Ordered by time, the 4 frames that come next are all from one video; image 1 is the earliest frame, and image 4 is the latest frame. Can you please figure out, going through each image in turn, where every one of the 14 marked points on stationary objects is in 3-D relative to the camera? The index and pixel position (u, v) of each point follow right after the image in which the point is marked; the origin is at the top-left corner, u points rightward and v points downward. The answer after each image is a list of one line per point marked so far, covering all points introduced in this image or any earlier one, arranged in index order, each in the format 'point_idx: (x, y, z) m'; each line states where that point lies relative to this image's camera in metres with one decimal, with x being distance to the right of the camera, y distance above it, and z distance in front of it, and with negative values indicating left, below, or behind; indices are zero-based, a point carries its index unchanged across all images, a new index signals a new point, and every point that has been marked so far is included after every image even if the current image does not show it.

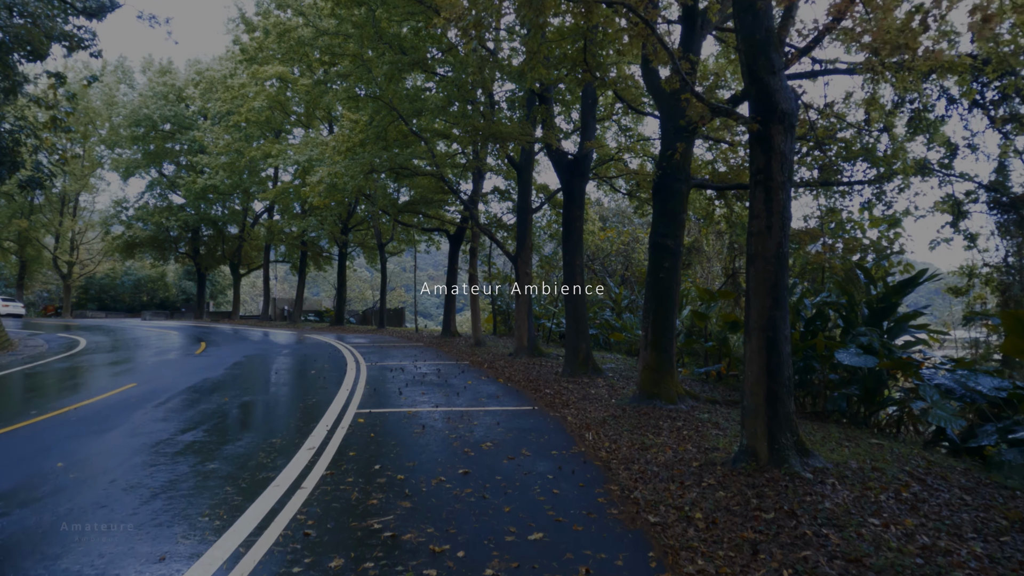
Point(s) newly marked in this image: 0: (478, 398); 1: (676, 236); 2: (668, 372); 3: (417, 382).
0: (-0.4, -1.4, +8.8) m
1: (+2.1, +0.7, +8.6) m
2: (+2.0, -1.1, +8.5) m
3: (-1.4, -1.4, +10.2) m
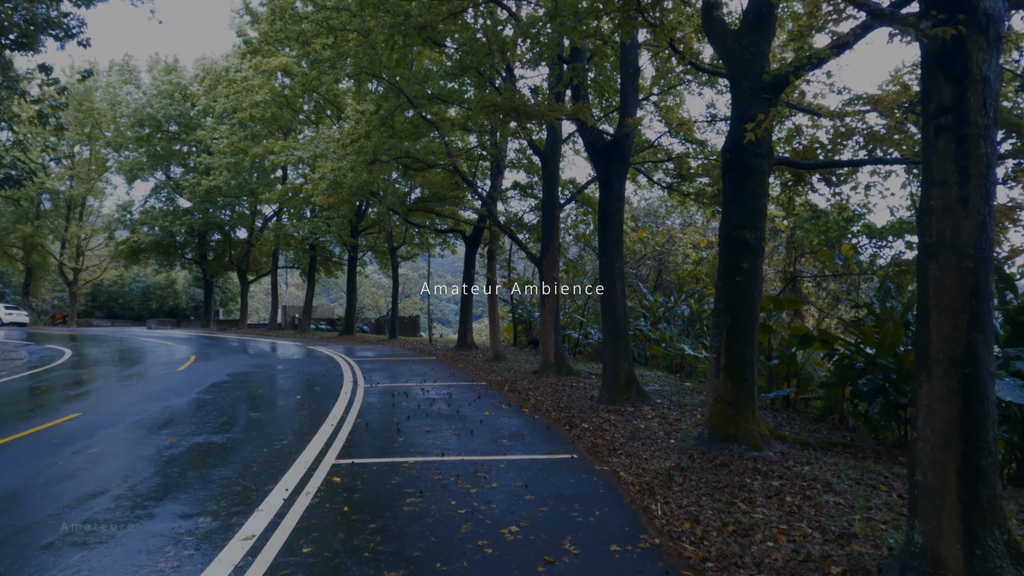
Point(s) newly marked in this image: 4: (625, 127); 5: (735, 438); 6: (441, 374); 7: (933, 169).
0: (-0.1, -1.5, +6.8) m
1: (+2.4, +0.6, +6.6) m
2: (+2.3, -1.1, +6.5) m
3: (-1.1, -1.5, +8.2) m
4: (+1.7, +2.4, +9.8) m
5: (+2.1, -1.4, +6.4) m
6: (-1.3, -1.6, +12.5) m
7: (+2.2, +0.6, +3.5) m
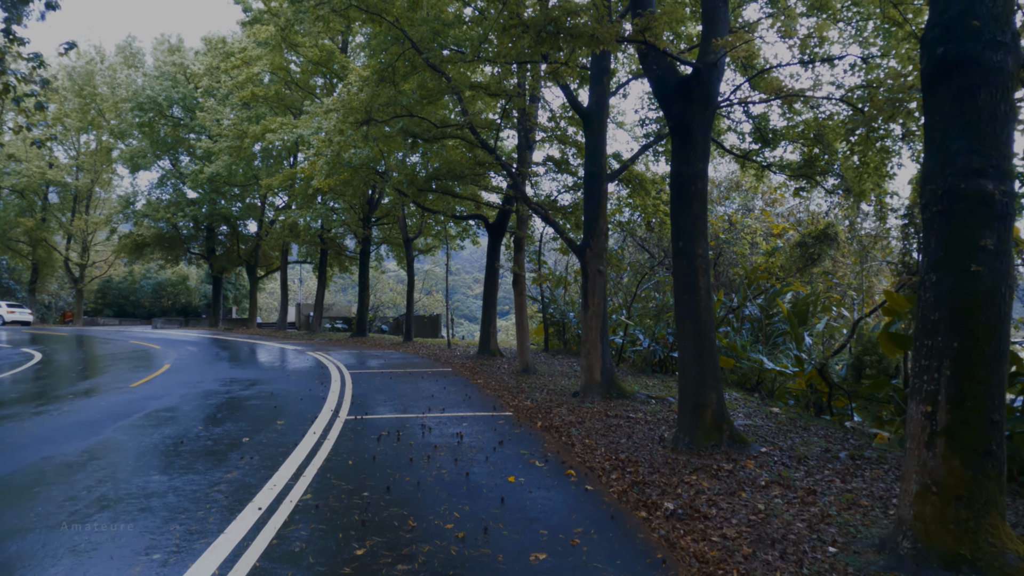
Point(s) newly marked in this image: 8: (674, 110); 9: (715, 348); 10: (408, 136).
0: (+0.1, -1.5, +3.9) m
1: (+2.6, +0.6, +3.6) m
2: (+2.5, -1.1, +3.5) m
3: (-0.8, -1.5, +5.4) m
4: (+2.0, +2.4, +6.8) m
5: (+2.4, -1.4, +3.4) m
6: (-0.8, -1.6, +9.6) m
7: (+2.3, +0.6, +0.5) m
8: (+1.7, +1.9, +7.0) m
9: (+2.0, -0.6, +6.7) m
10: (-2.0, +2.9, +12.8) m
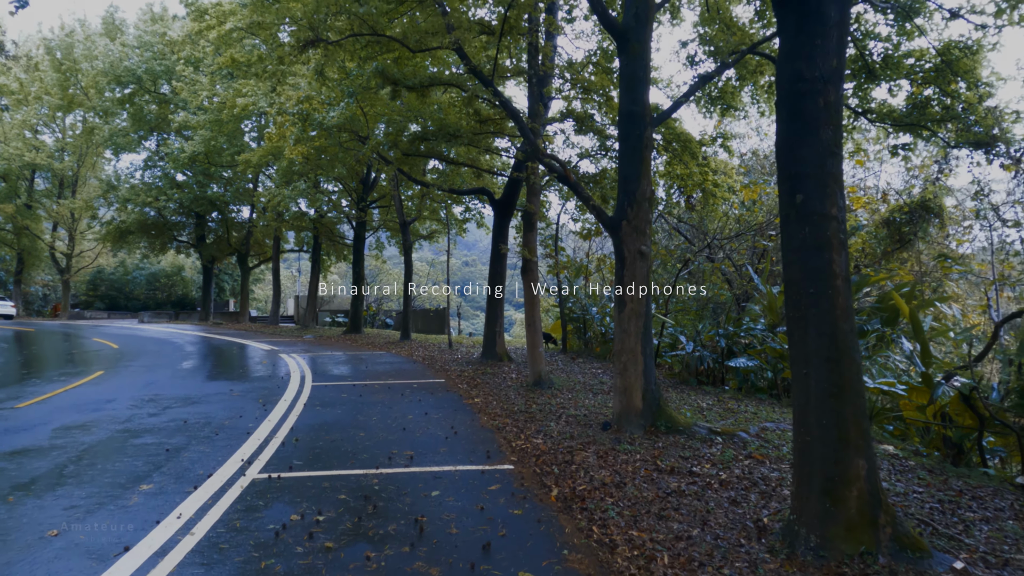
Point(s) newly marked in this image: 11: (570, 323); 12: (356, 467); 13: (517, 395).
0: (0.0, -1.5, +1.1) m
1: (+2.5, +0.6, +0.7) m
2: (+2.4, -1.1, +0.6) m
3: (-0.9, -1.4, +2.6) m
4: (+2.0, +2.5, +3.9) m
5: (+2.2, -1.4, +0.5) m
6: (-0.8, -1.4, +6.8) m
7: (+2.1, +0.6, -2.4) m
8: (+1.7, +1.9, +4.1) m
9: (+2.0, -0.5, +3.9) m
10: (-1.9, +3.1, +9.9) m
11: (+1.3, -0.8, +14.9) m
12: (-1.3, -1.4, +5.4) m
13: (+0.1, -1.5, +9.1) m
